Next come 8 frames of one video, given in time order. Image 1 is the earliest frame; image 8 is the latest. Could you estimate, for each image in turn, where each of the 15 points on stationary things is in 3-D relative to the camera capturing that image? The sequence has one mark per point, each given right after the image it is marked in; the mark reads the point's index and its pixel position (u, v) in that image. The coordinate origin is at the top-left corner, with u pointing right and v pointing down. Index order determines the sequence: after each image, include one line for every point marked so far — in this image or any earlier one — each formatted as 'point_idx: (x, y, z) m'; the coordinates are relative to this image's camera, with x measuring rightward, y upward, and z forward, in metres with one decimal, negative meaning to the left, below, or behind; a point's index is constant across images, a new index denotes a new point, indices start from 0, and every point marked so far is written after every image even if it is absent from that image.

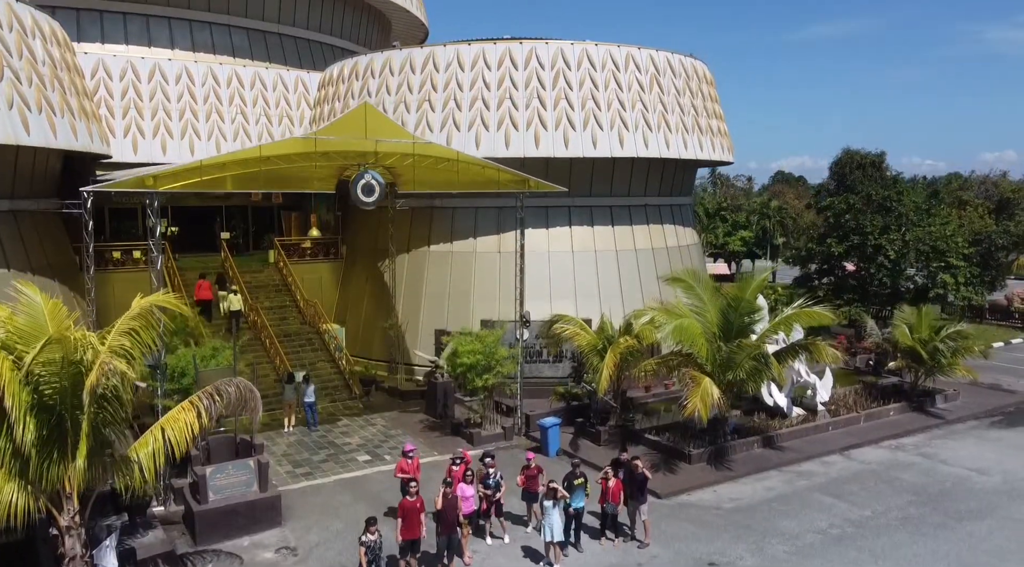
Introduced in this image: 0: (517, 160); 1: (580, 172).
0: (+0.1, +2.8, +17.4) m
1: (+1.6, +2.6, +18.0) m
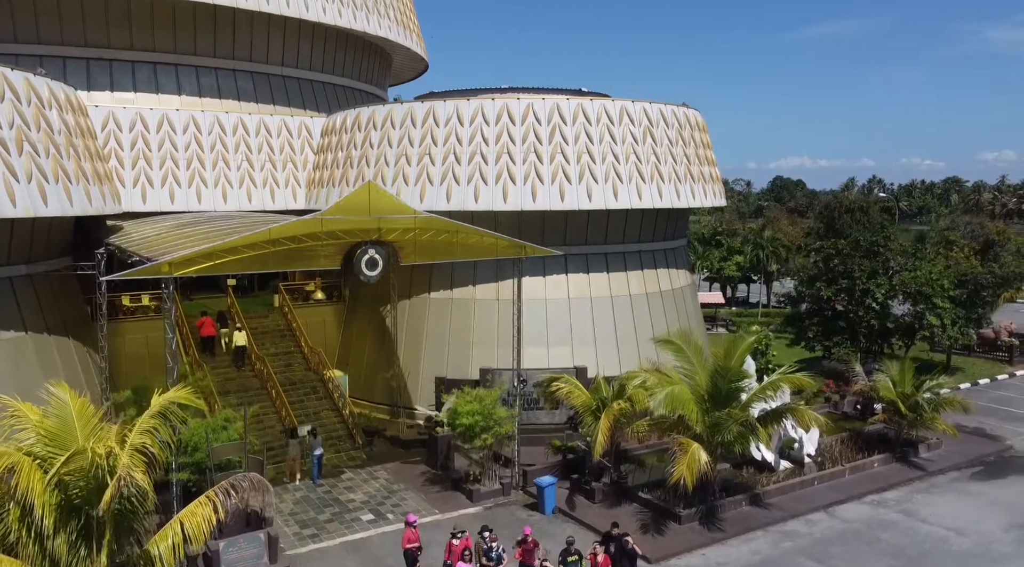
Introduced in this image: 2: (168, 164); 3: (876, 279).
0: (+0.1, +1.7, +17.9) m
1: (+1.6, +1.4, +18.6) m
2: (-9.0, +3.1, +19.8) m
3: (+9.7, +0.1, +20.0) m
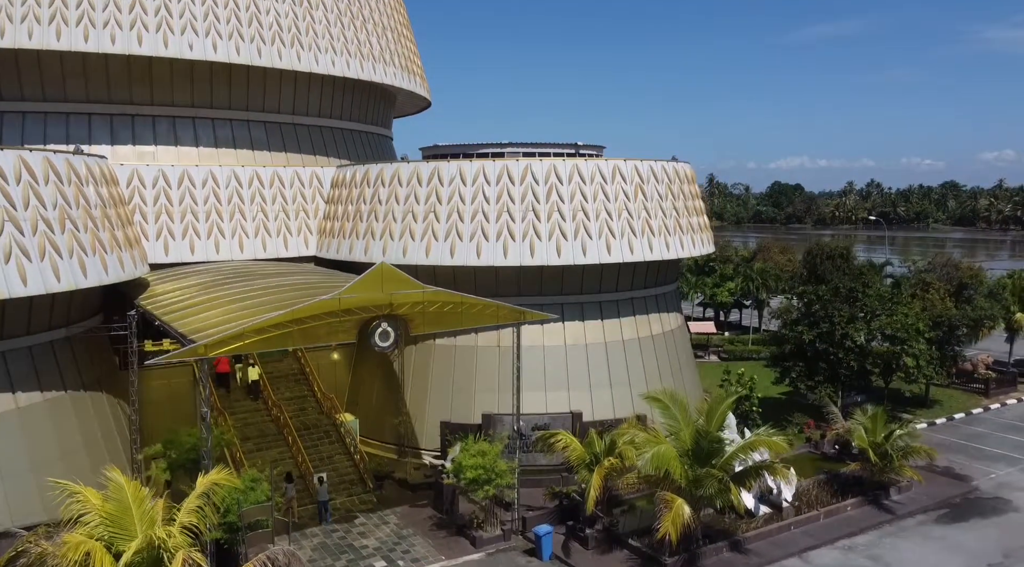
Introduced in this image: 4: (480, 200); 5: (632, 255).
0: (+0.1, +0.4, +19.1) m
1: (+1.6, +0.2, +19.8) m
2: (-9.0, +1.9, +21.0) m
3: (+9.7, -1.2, +21.2) m
4: (-0.8, +2.1, +19.2) m
5: (+3.1, +0.7, +19.6) m
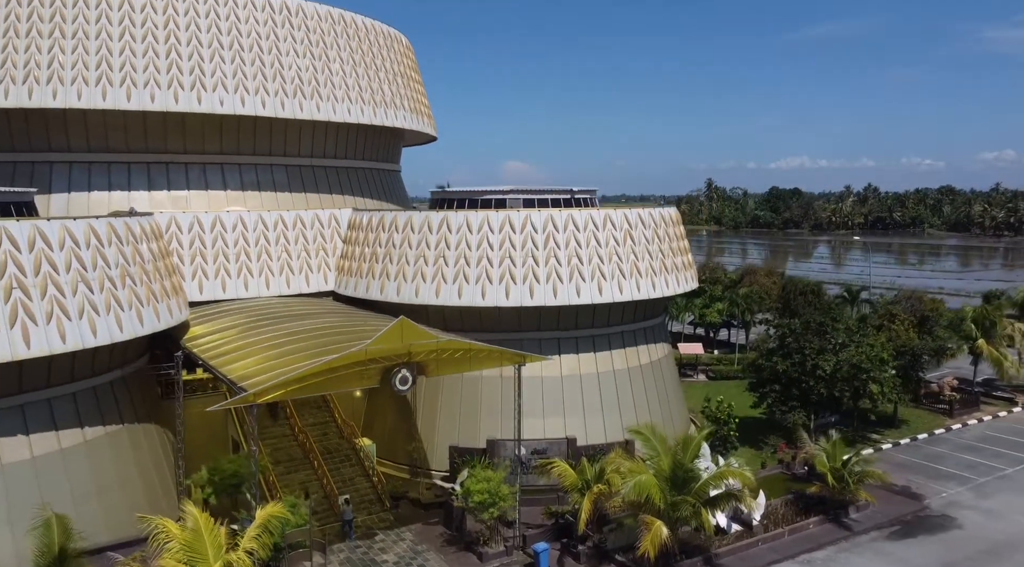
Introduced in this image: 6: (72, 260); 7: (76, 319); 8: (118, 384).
0: (+0.1, -0.7, +21.3) m
1: (+1.6, -0.9, +22.0) m
2: (-9.0, +0.8, +23.2) m
3: (+9.7, -2.2, +23.4) m
4: (-0.8, +1.1, +21.3) m
5: (+3.2, -0.3, +21.8) m
6: (-9.2, +0.5, +15.6) m
7: (-8.9, -0.7, +15.4) m
8: (-9.3, -2.4, +17.6) m
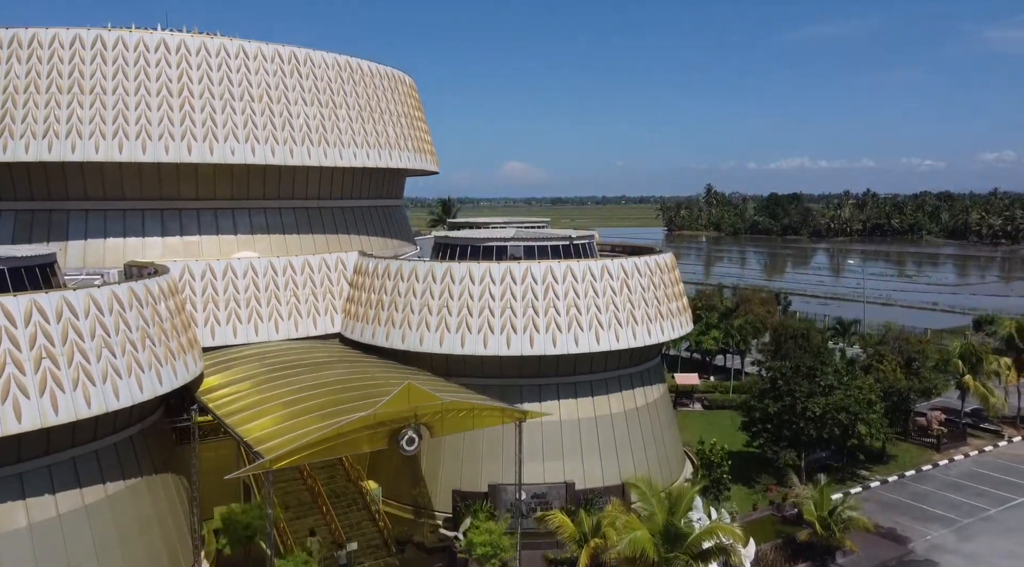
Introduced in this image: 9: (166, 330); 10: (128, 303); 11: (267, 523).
0: (+0.1, -2.1, +22.2) m
1: (+1.7, -2.4, +22.8) m
2: (-9.0, -0.7, +24.0) m
3: (+9.7, -3.7, +24.2) m
4: (-0.7, -0.4, +22.2) m
5: (+3.2, -1.8, +22.6) m
6: (-9.1, -1.0, +16.5) m
7: (-8.9, -2.2, +16.3) m
8: (-9.2, -3.8, +18.5) m
9: (-8.5, -1.2, +18.5) m
10: (-8.9, -0.5, +17.4) m
11: (-5.5, -5.3, +16.7) m
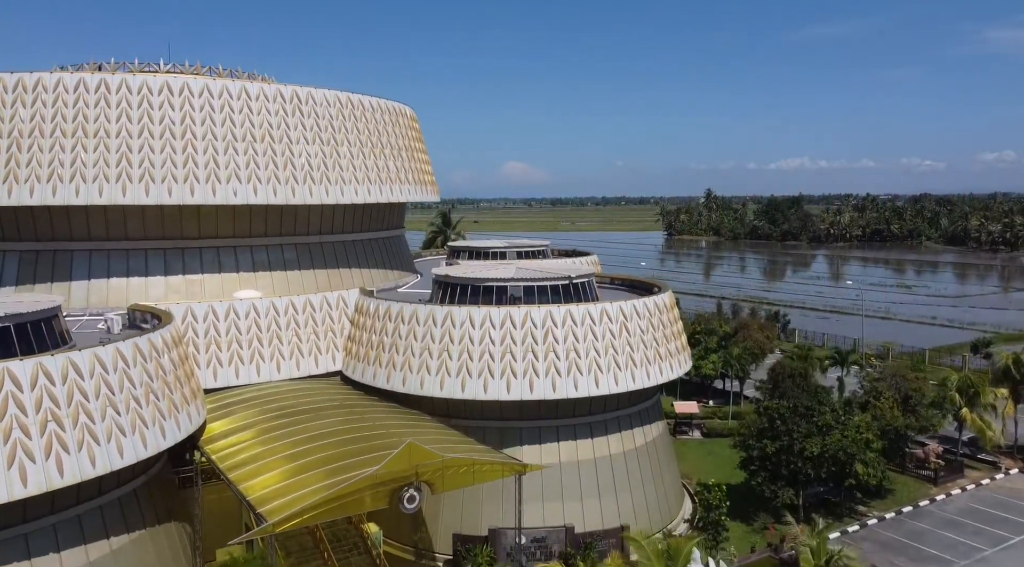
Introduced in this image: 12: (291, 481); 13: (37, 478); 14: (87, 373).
0: (+0.1, -3.5, +22.4) m
1: (+1.6, -3.7, +23.0) m
2: (-9.0, -2.0, +24.2) m
3: (+9.7, -5.1, +24.4) m
4: (-0.7, -1.7, +22.4) m
5: (+3.2, -3.1, +22.8) m
6: (-9.1, -2.3, +16.7) m
7: (-8.9, -3.5, +16.4) m
8: (-9.2, -5.1, +18.6) m
9: (-8.5, -2.5, +18.7) m
10: (-8.9, -1.8, +17.6) m
11: (-5.5, -6.6, +16.9) m
12: (-5.0, -4.4, +17.1) m
13: (-9.7, -4.0, +15.3) m
14: (-9.3, -2.0, +16.5) m
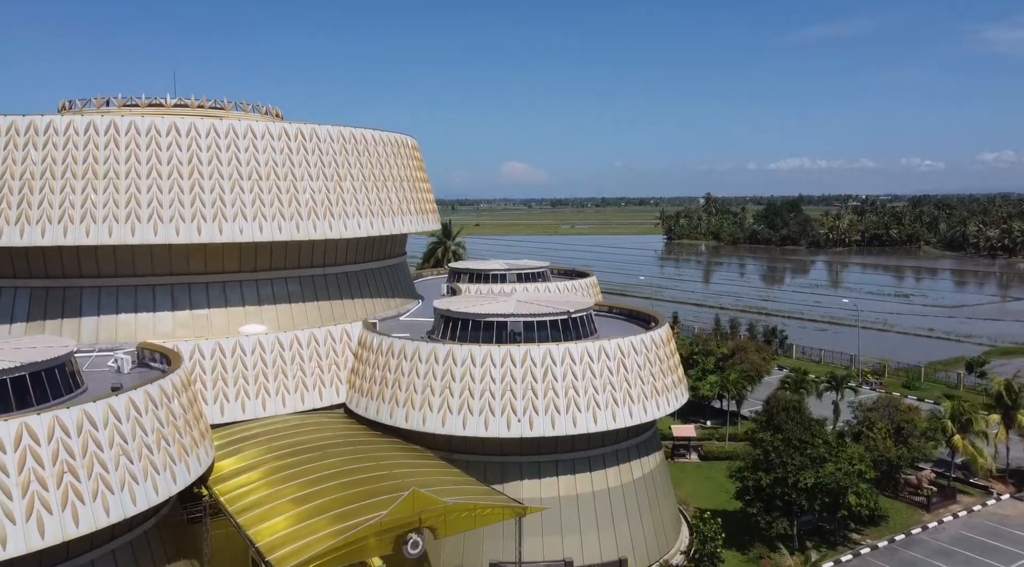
0: (+0.1, -4.7, +22.9) m
1: (+1.7, -4.9, +23.6) m
2: (-9.0, -3.2, +24.7) m
3: (+9.7, -6.2, +25.0) m
4: (-0.7, -2.9, +22.9) m
5: (+3.2, -4.3, +23.4) m
6: (-9.1, -3.5, +17.2) m
7: (-8.9, -4.7, +17.0) m
8: (-9.2, -6.3, +19.2) m
9: (-8.5, -3.7, +19.2) m
10: (-8.9, -3.0, +18.1) m
11: (-5.5, -7.8, +17.5) m
12: (-5.0, -5.7, +17.6) m
13: (-9.7, -5.2, +15.9) m
14: (-9.3, -3.2, +17.0) m
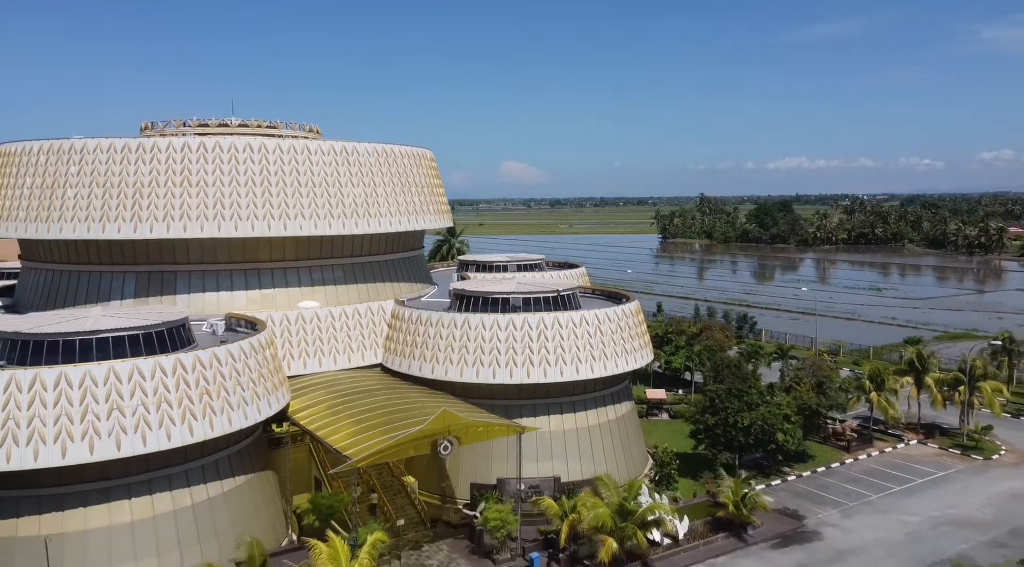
0: (+0.2, -4.0, +30.0) m
1: (+1.7, -4.2, +30.7) m
2: (-8.9, -2.6, +31.8) m
3: (+9.8, -5.6, +32.0) m
4: (-0.7, -2.3, +30.0) m
5: (+3.3, -3.7, +30.4) m
6: (-9.0, -2.8, +24.3) m
7: (-8.8, -4.1, +24.0) m
8: (-9.2, -5.7, +26.2) m
9: (-8.4, -3.1, +26.3) m
10: (-8.8, -2.3, +25.2) m
11: (-5.4, -7.2, +24.5) m
12: (-4.9, -5.0, +24.7) m
13: (-9.6, -4.5, +22.9) m
14: (-9.3, -2.5, +24.1) m
